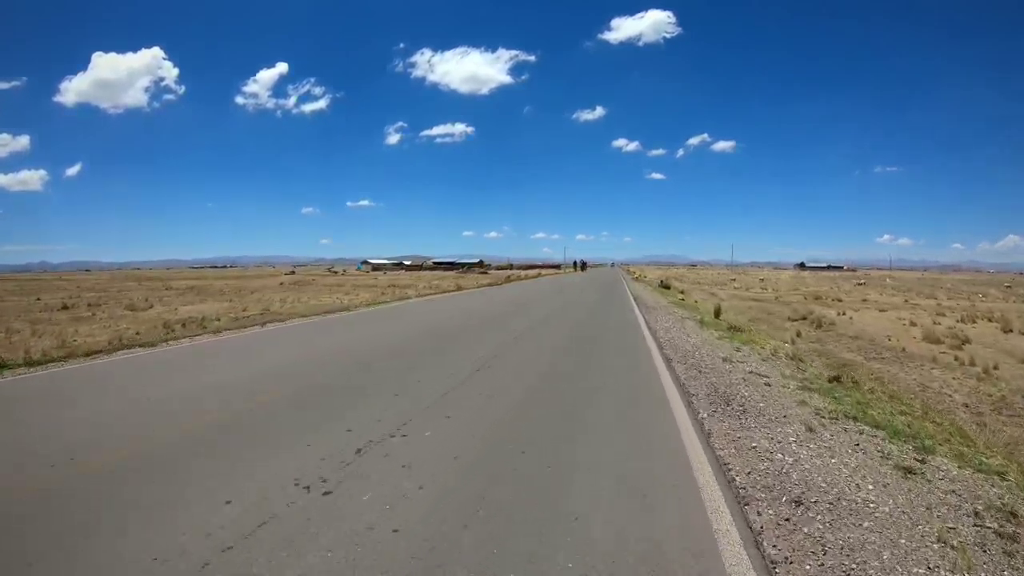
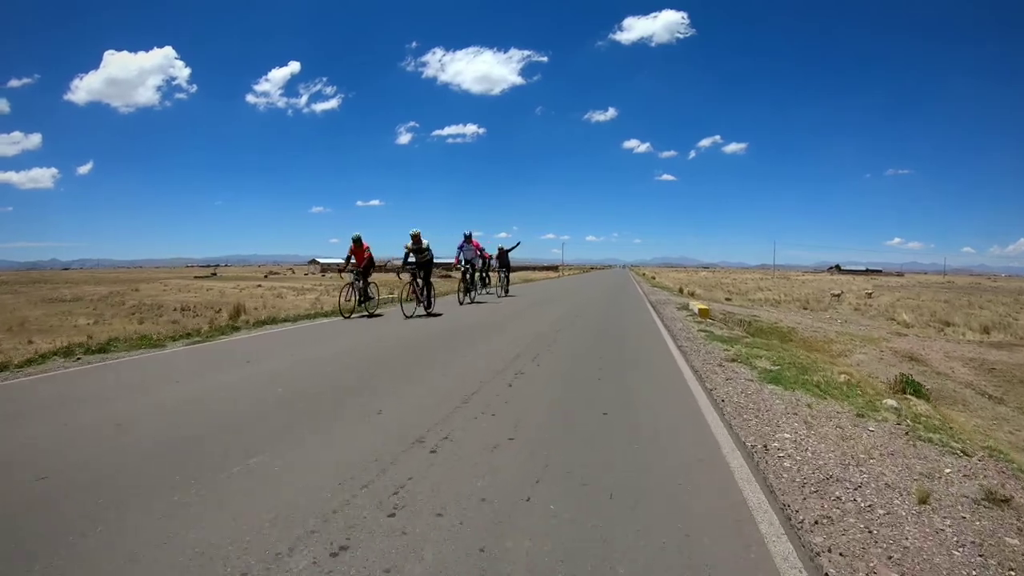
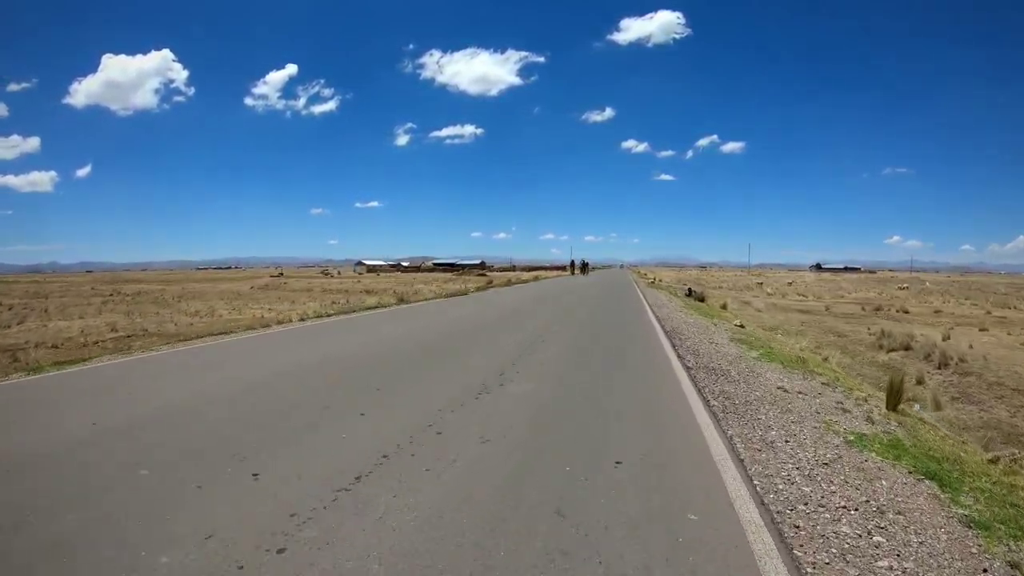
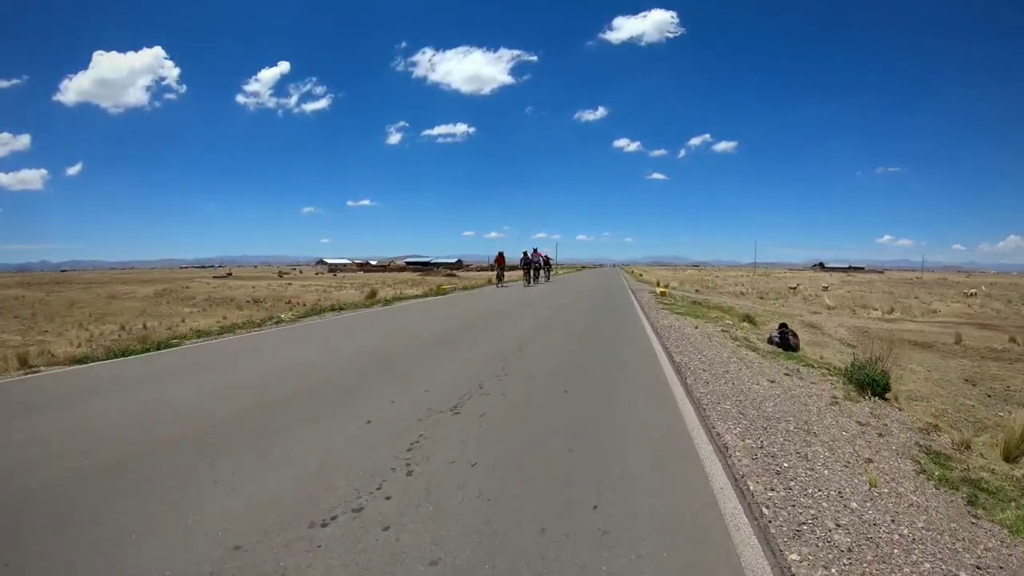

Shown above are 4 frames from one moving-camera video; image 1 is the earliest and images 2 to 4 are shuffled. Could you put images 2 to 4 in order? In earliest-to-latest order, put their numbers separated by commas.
3, 4, 2
